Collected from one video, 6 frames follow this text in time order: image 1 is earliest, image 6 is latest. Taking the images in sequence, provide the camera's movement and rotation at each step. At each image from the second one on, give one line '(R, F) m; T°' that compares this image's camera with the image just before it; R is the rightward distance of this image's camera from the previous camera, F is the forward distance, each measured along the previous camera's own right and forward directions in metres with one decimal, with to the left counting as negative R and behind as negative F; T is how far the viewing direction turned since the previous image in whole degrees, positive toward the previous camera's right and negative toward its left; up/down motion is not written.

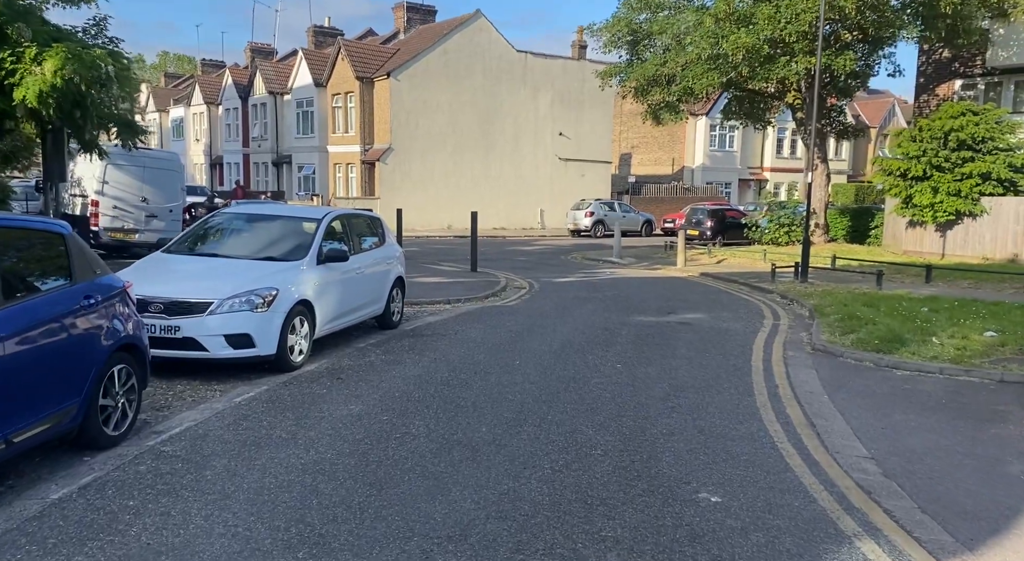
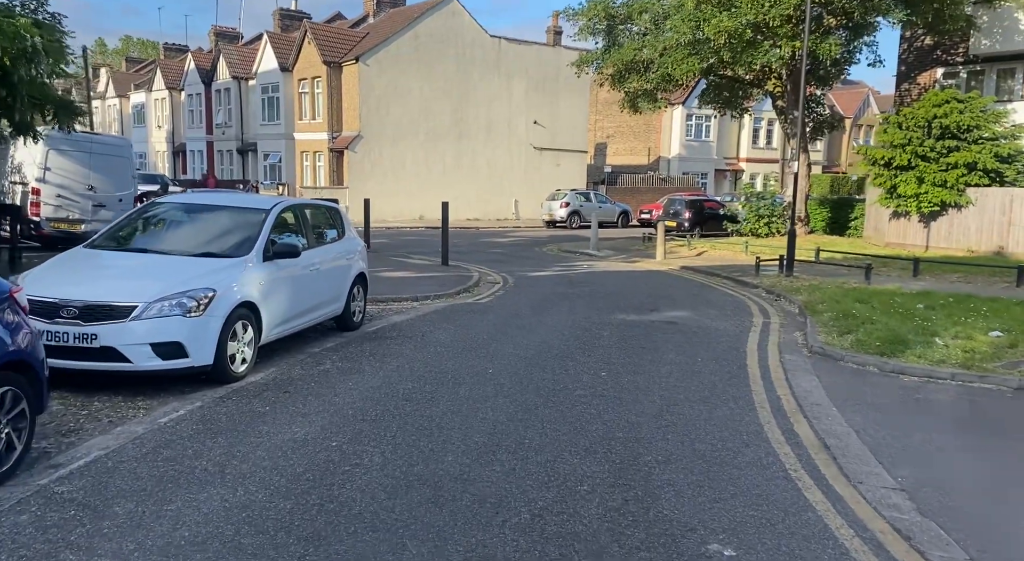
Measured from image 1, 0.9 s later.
(0.0, +0.9) m; +2°
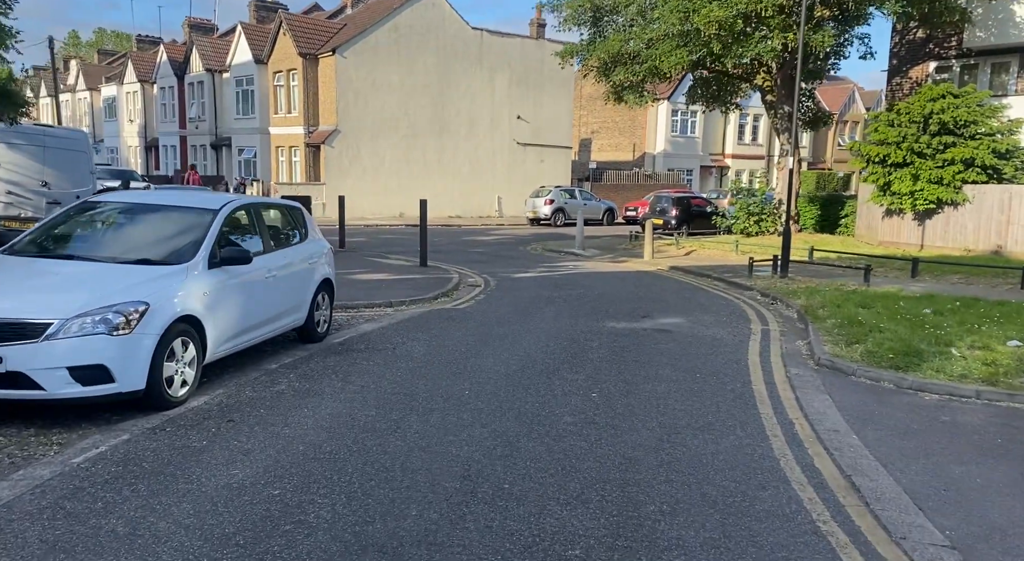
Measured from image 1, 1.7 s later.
(0.0, +0.8) m; +1°
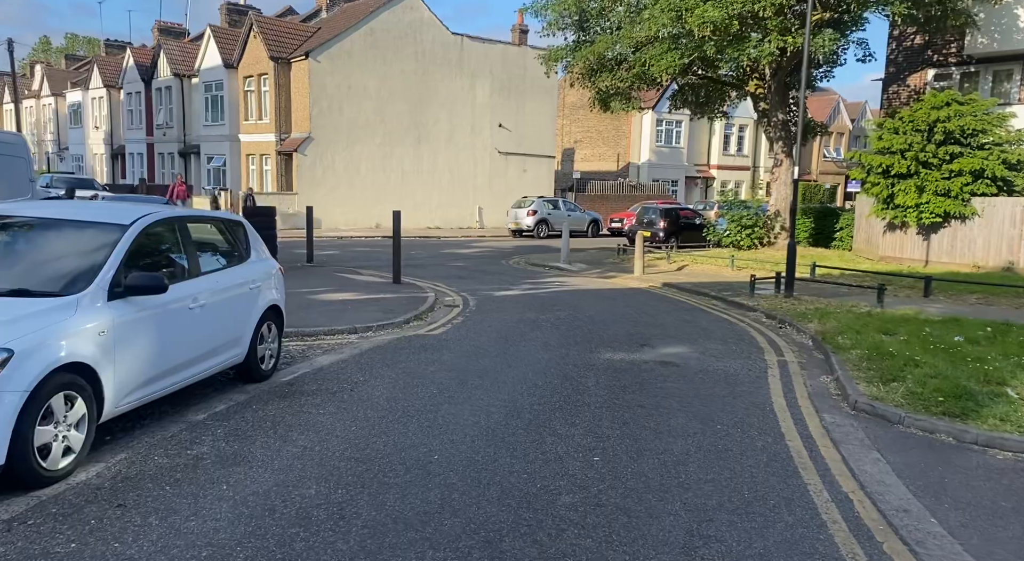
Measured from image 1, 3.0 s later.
(0.0, +1.4) m; +1°
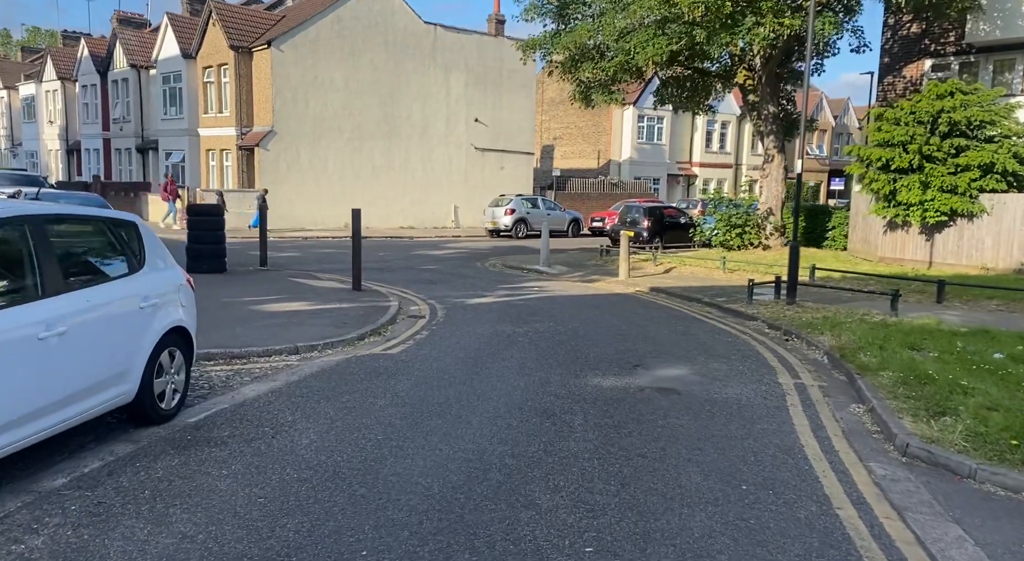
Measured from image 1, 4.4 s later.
(+0.1, +1.5) m; +1°
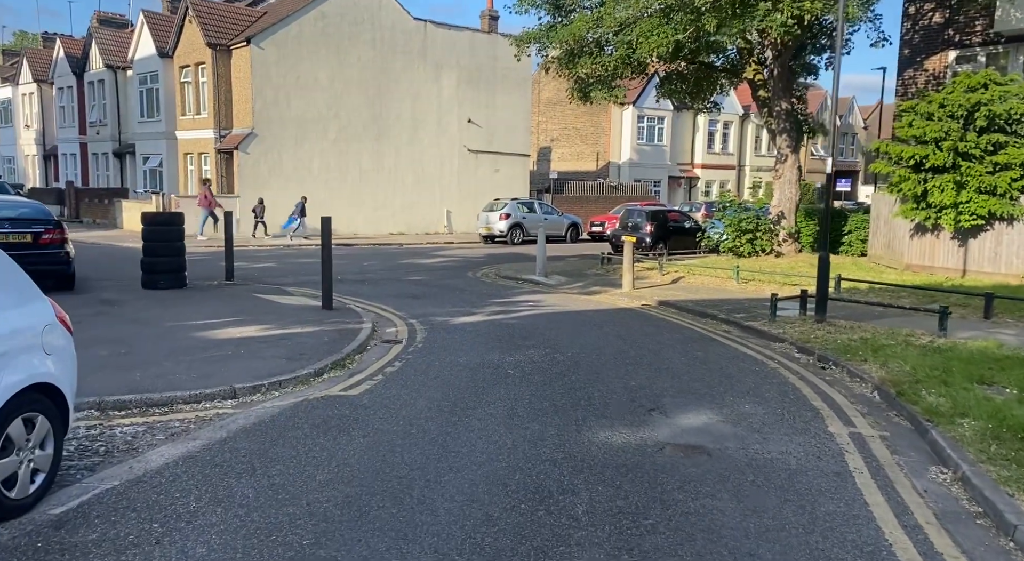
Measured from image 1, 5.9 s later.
(+0.1, +1.6) m; 0°
